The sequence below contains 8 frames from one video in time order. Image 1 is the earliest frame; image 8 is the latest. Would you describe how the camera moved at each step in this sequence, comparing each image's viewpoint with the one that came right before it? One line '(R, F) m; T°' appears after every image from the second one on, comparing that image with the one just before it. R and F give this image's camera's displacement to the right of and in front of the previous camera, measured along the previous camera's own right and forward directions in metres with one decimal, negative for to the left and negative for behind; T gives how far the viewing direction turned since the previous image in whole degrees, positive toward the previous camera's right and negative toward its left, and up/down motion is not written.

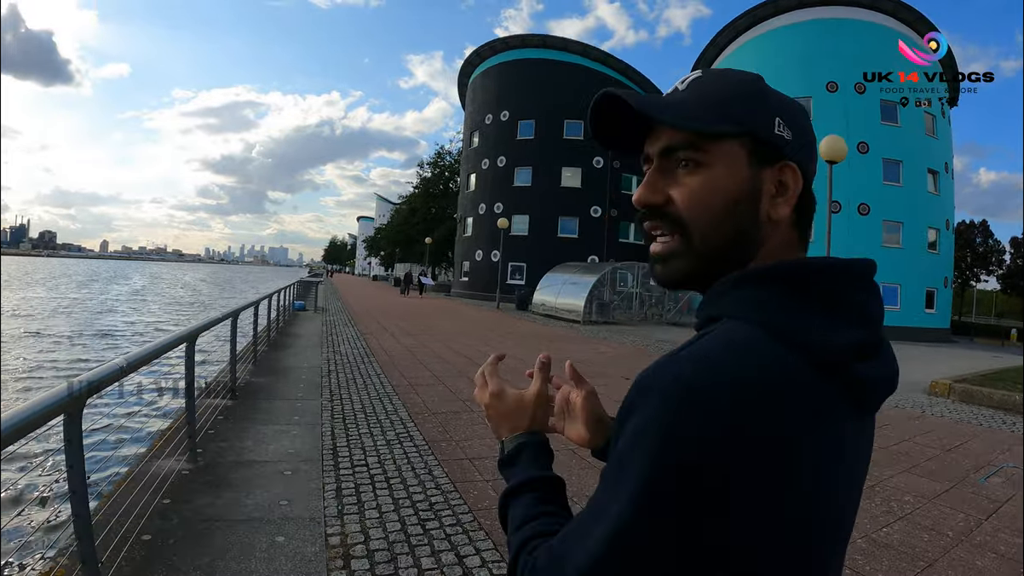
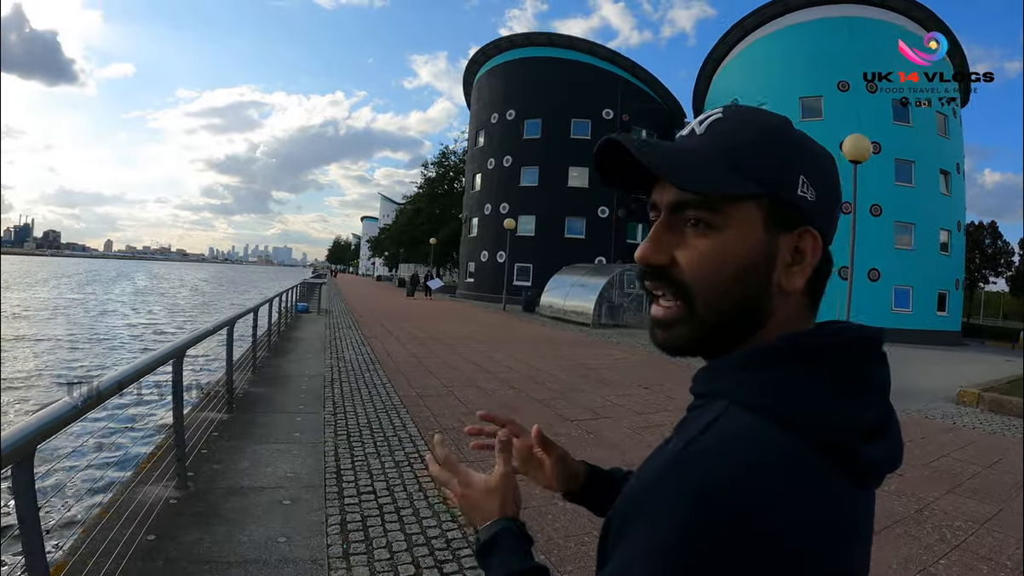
(-0.1, +0.4) m; 0°
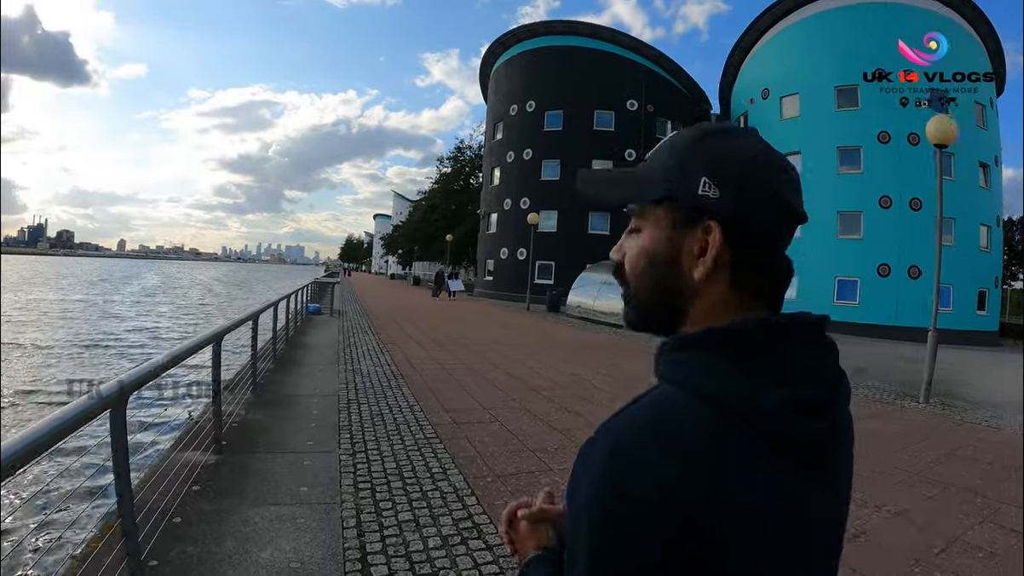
(-0.5, +1.2) m; -1°
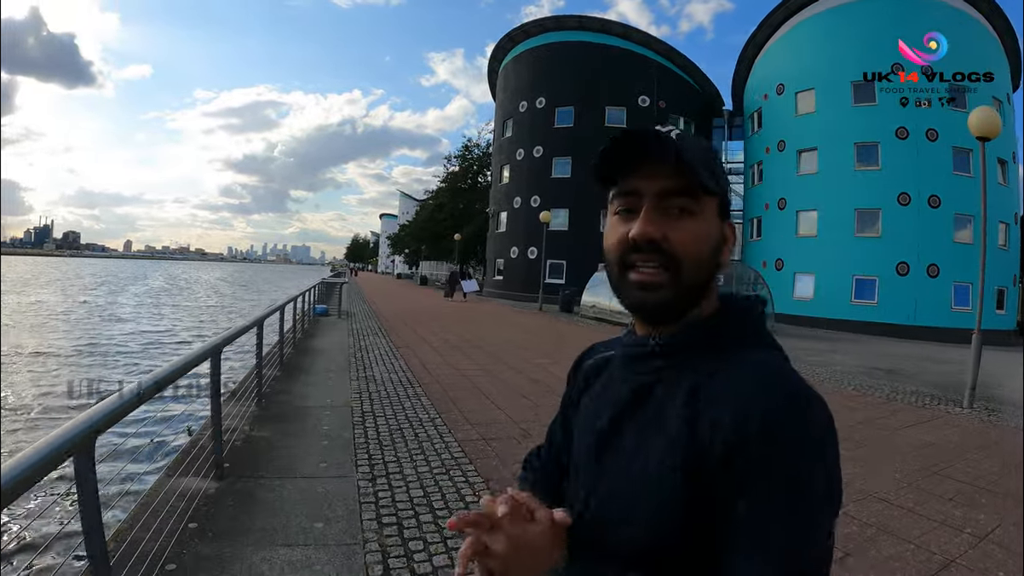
(-0.2, +0.5) m; -1°
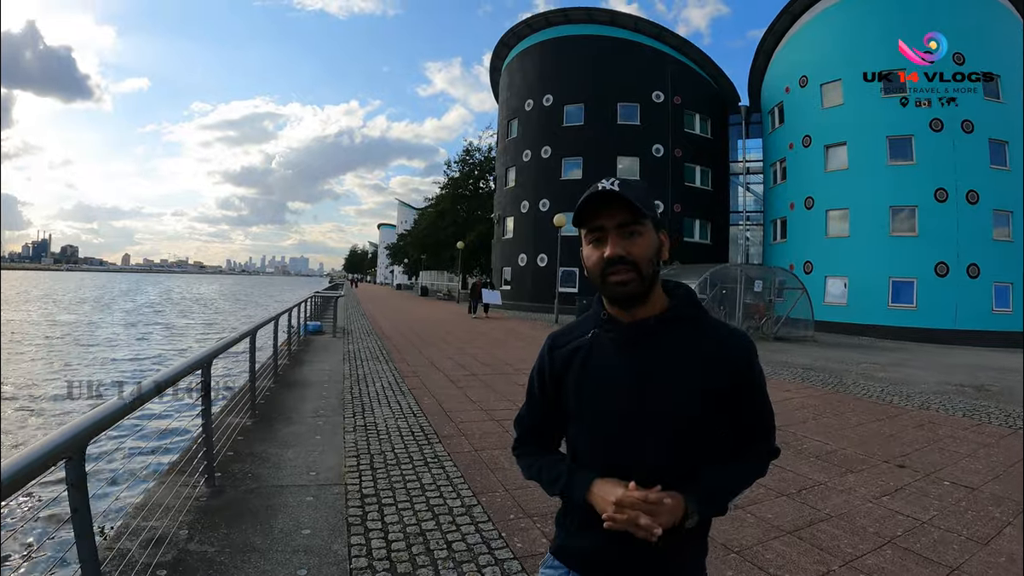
(-0.5, +1.7) m; 0°
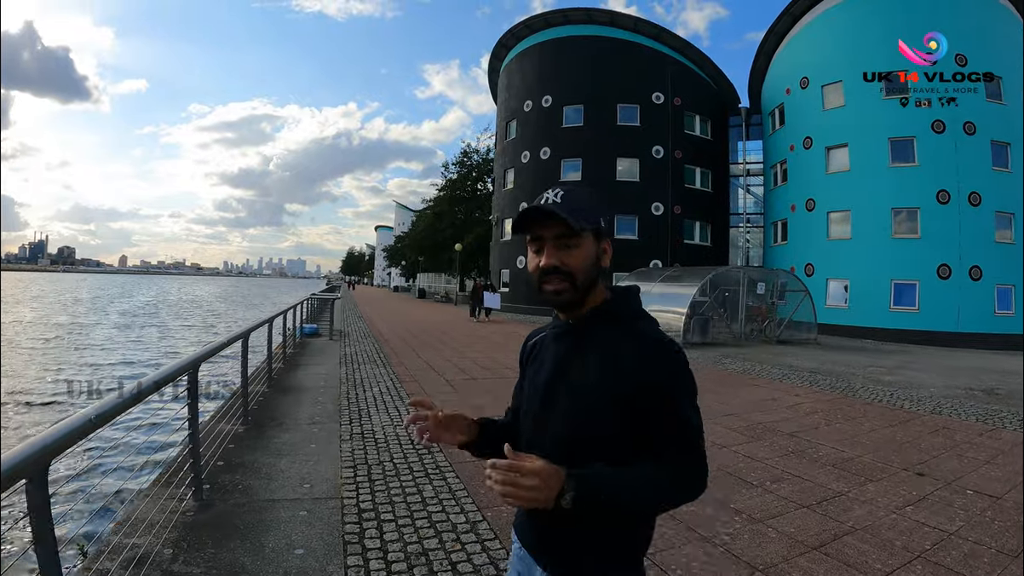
(-0.1, +0.2) m; 0°
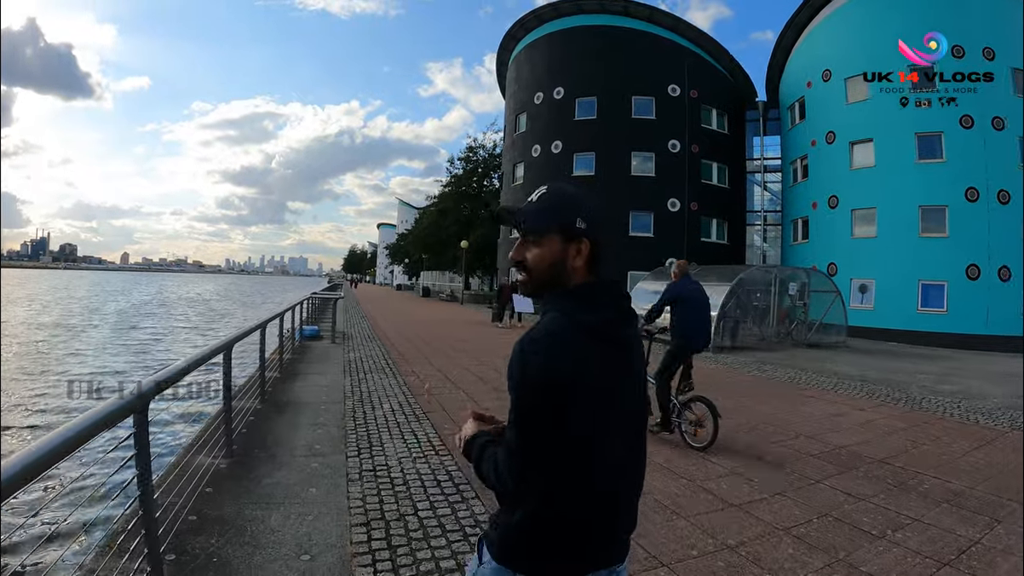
(-0.3, +0.9) m; 0°
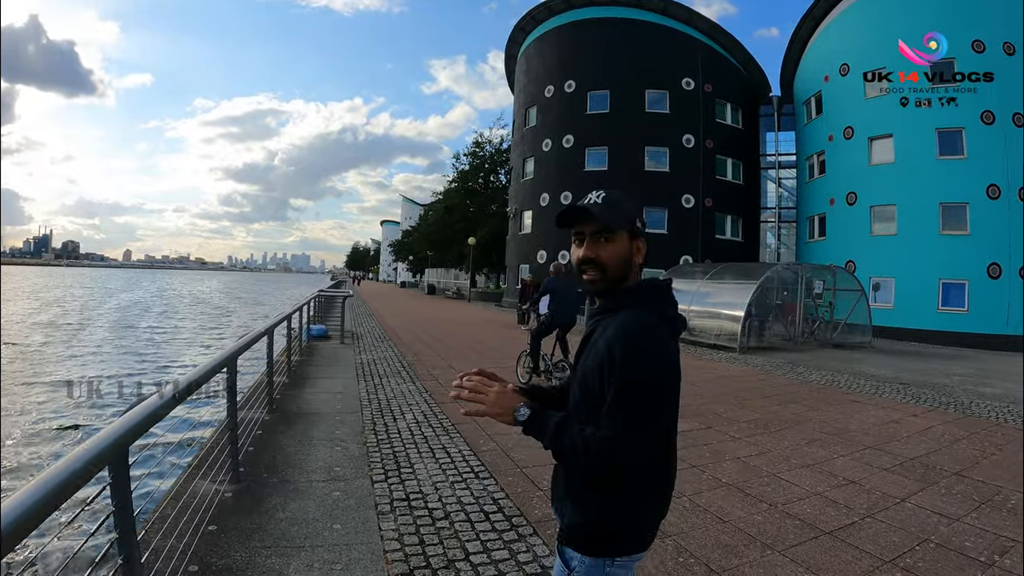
(-0.3, +0.6) m; 0°
